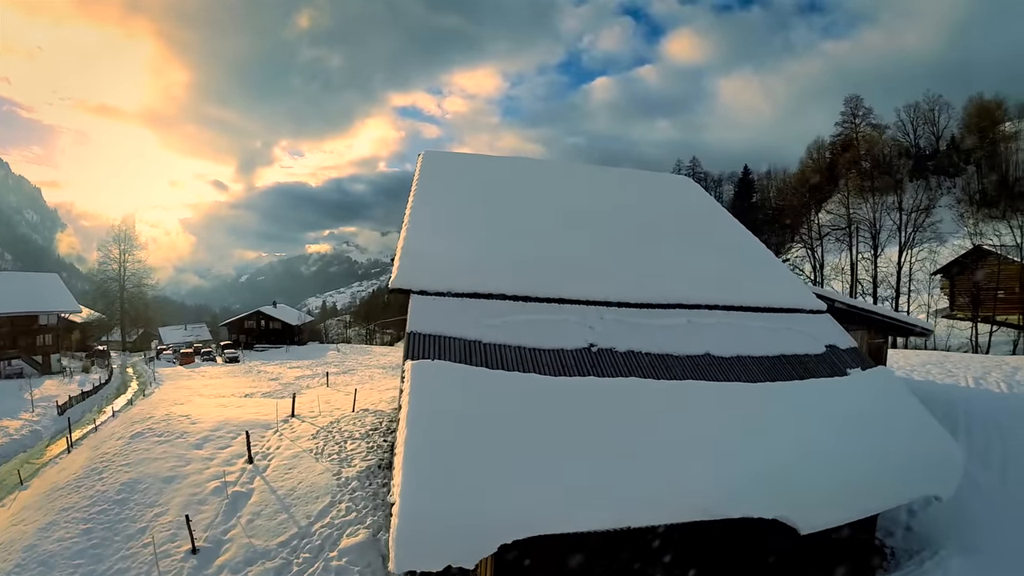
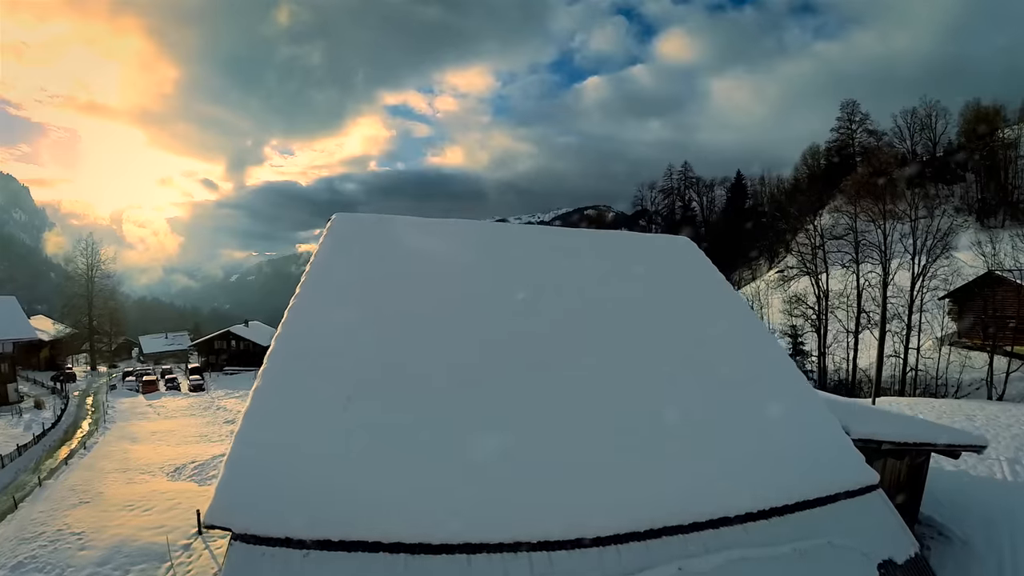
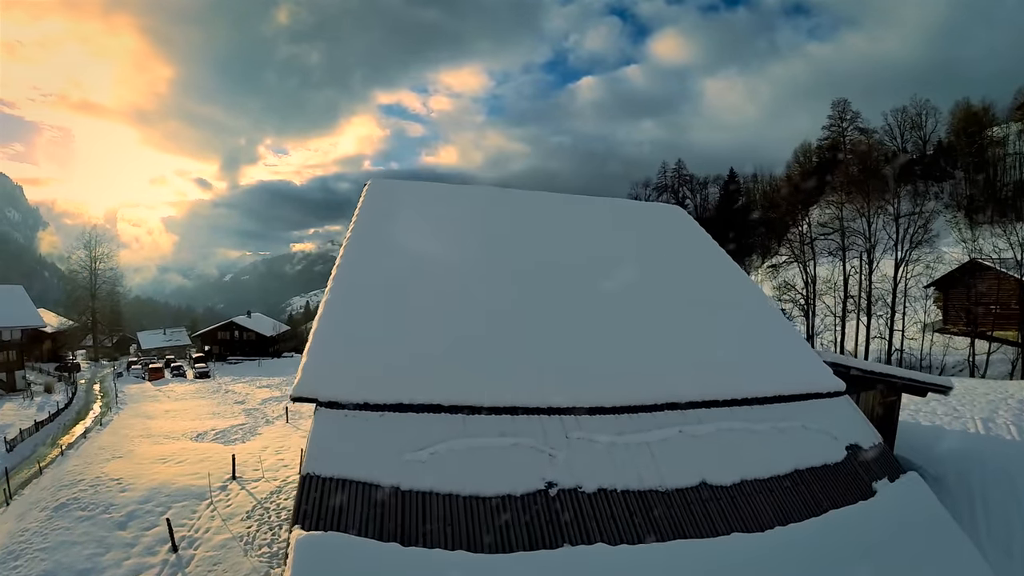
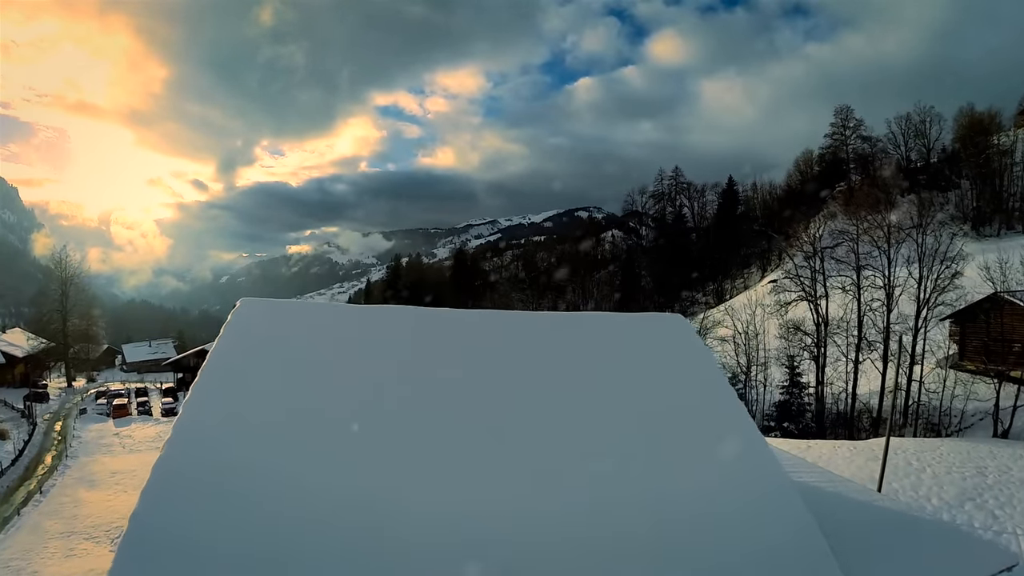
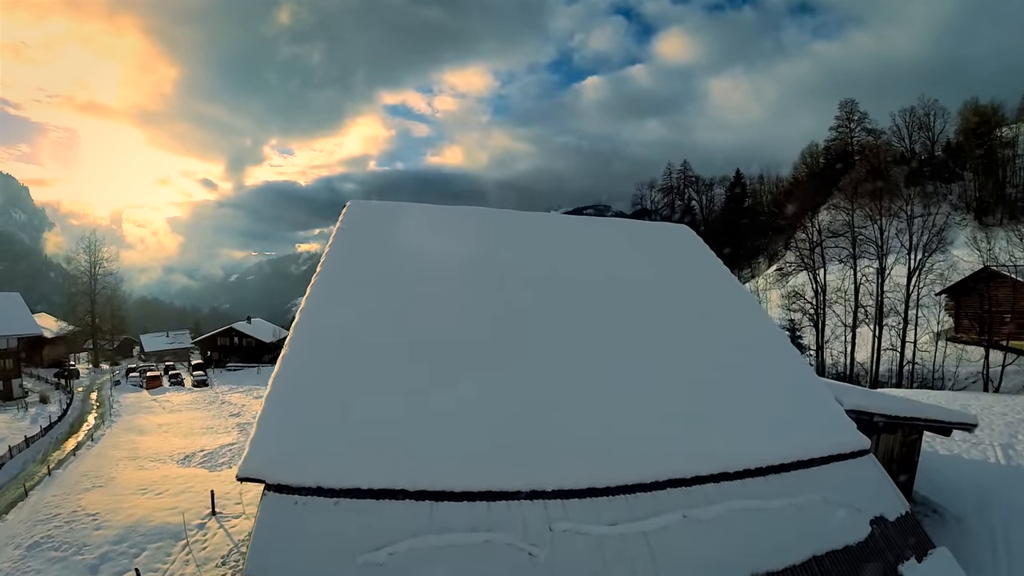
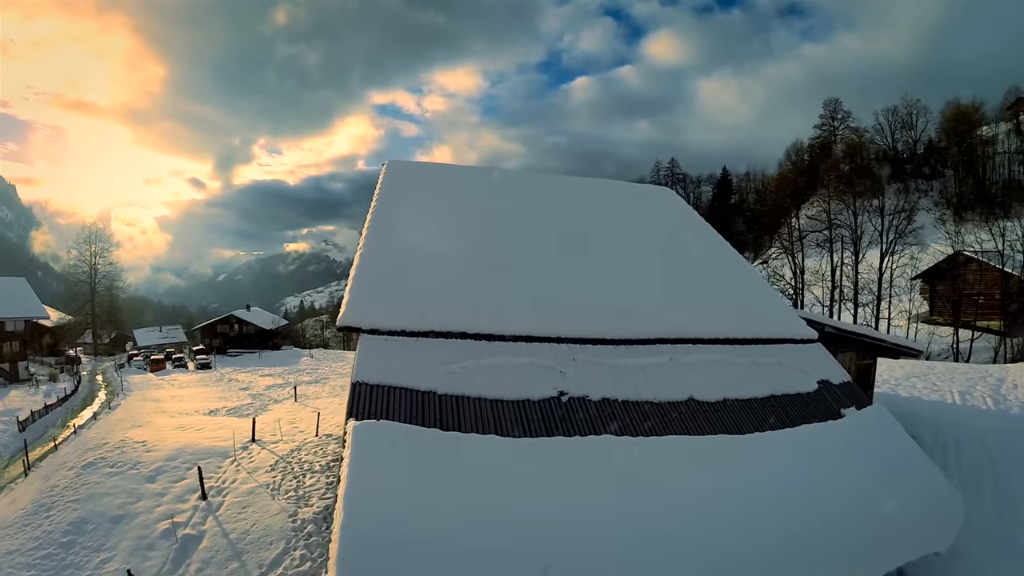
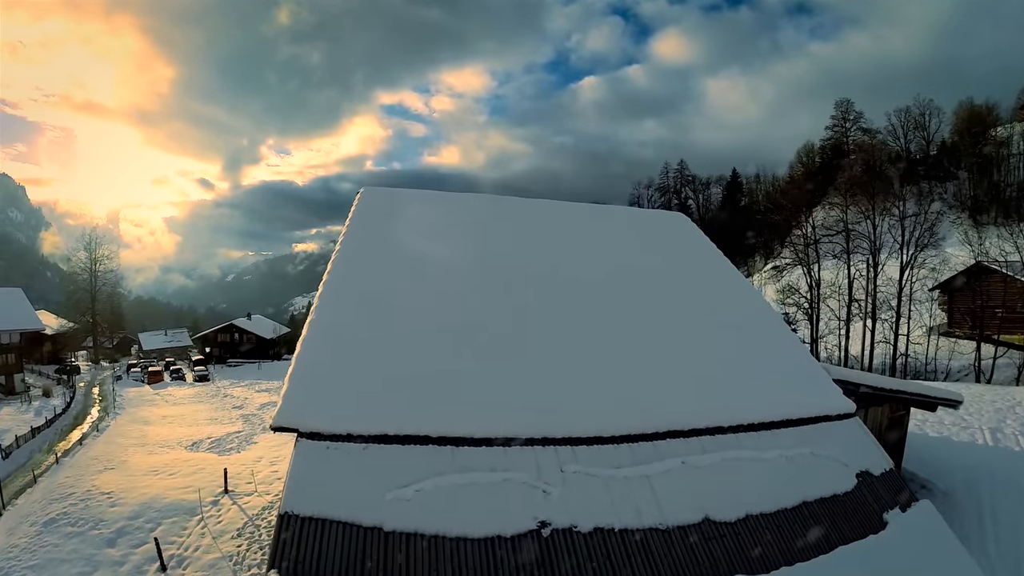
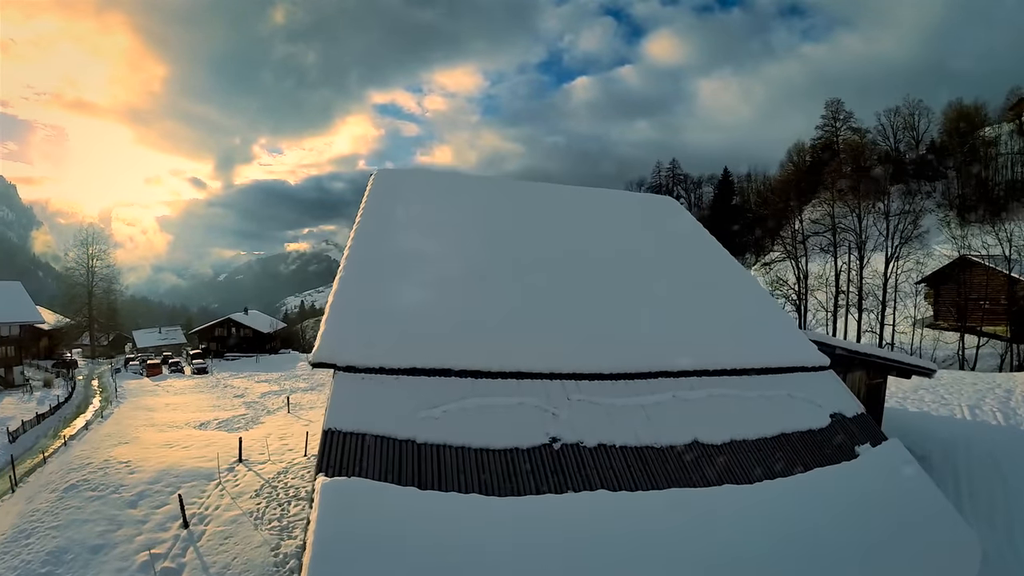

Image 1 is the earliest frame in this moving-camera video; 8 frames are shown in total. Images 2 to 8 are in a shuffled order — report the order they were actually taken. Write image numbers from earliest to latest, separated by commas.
6, 8, 3, 7, 5, 2, 4
